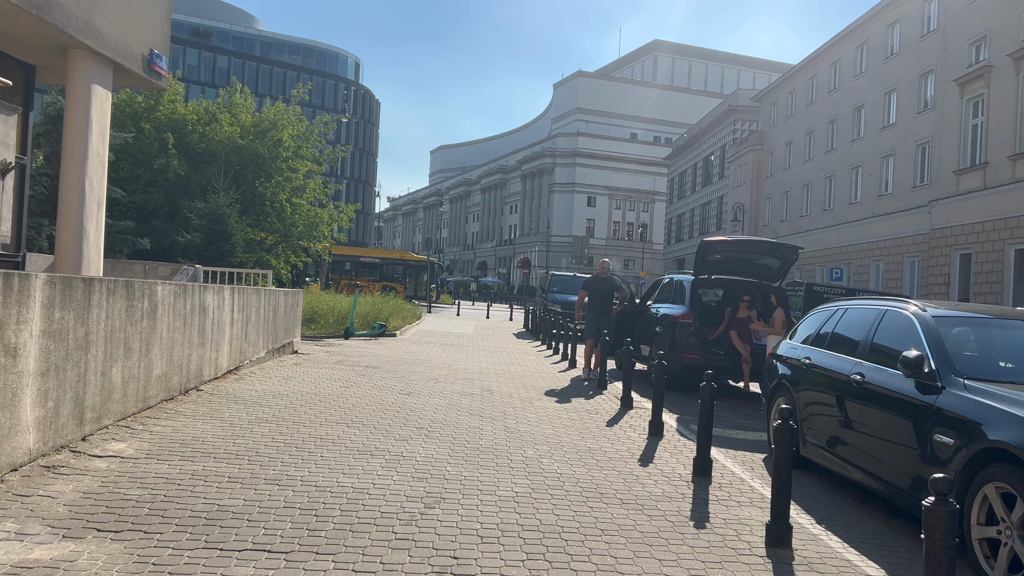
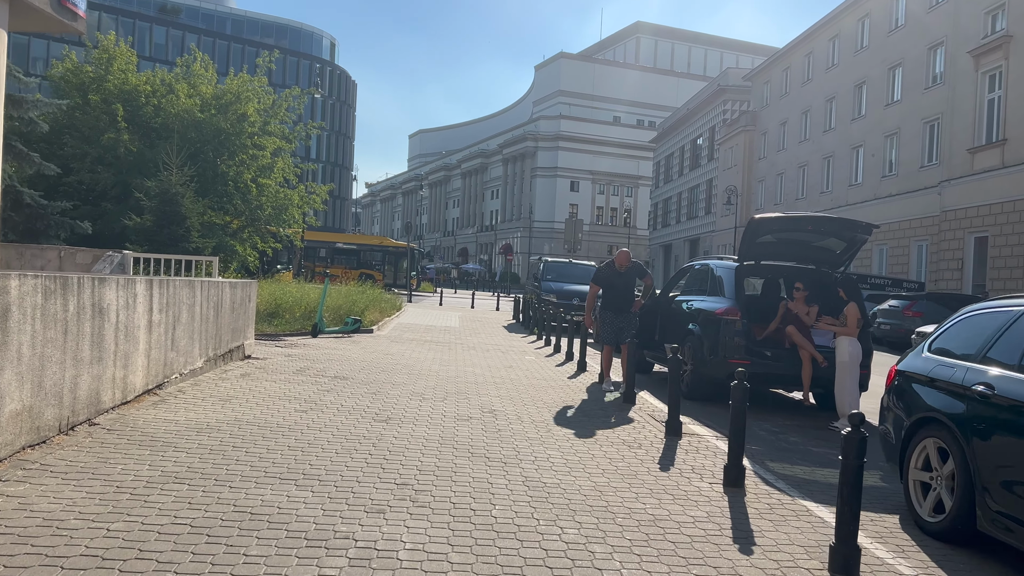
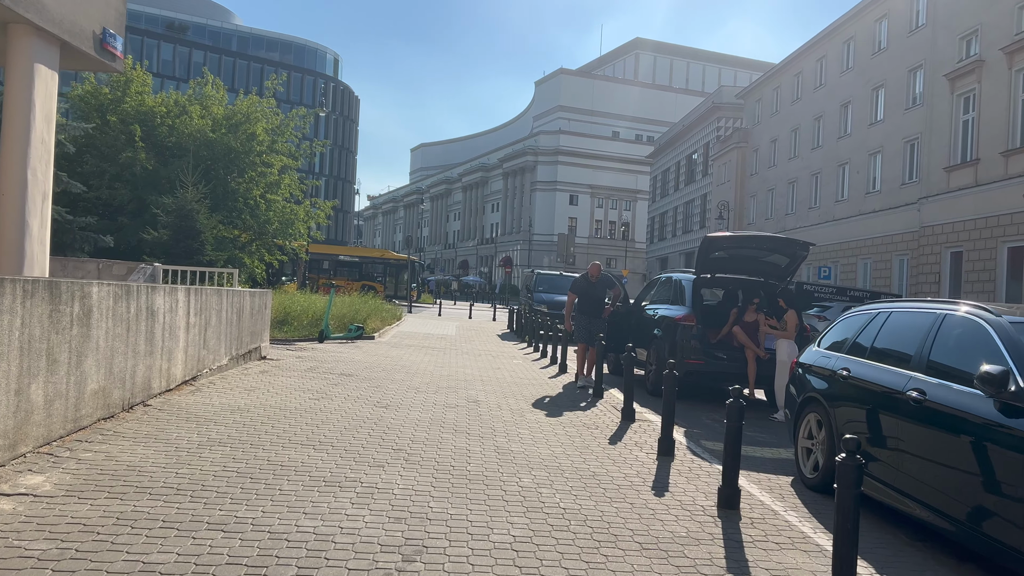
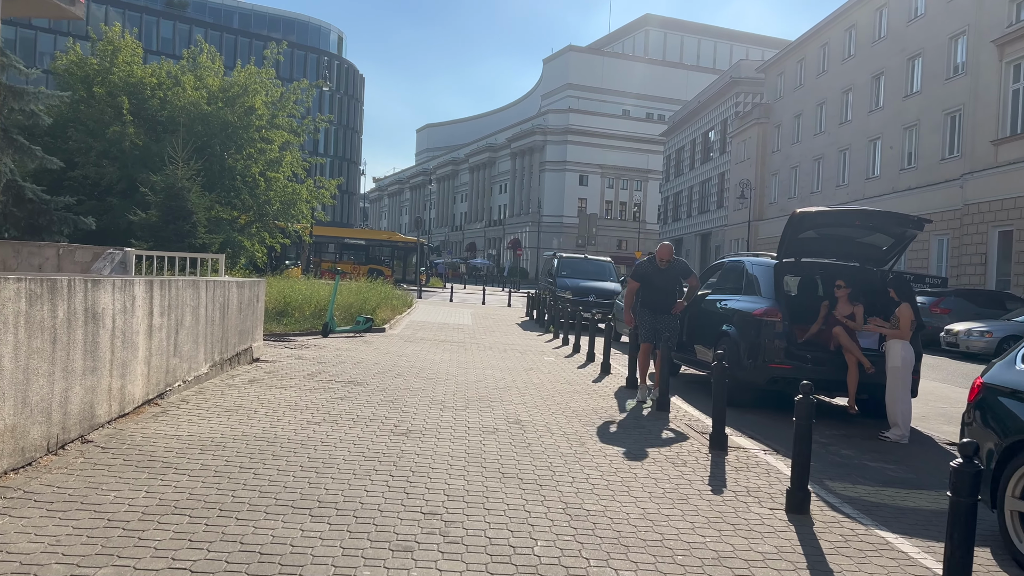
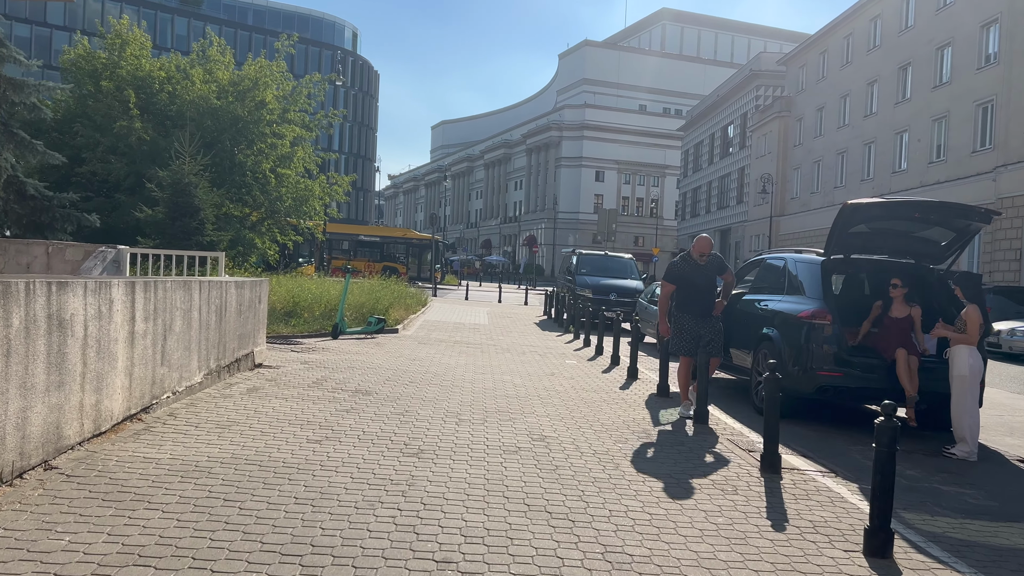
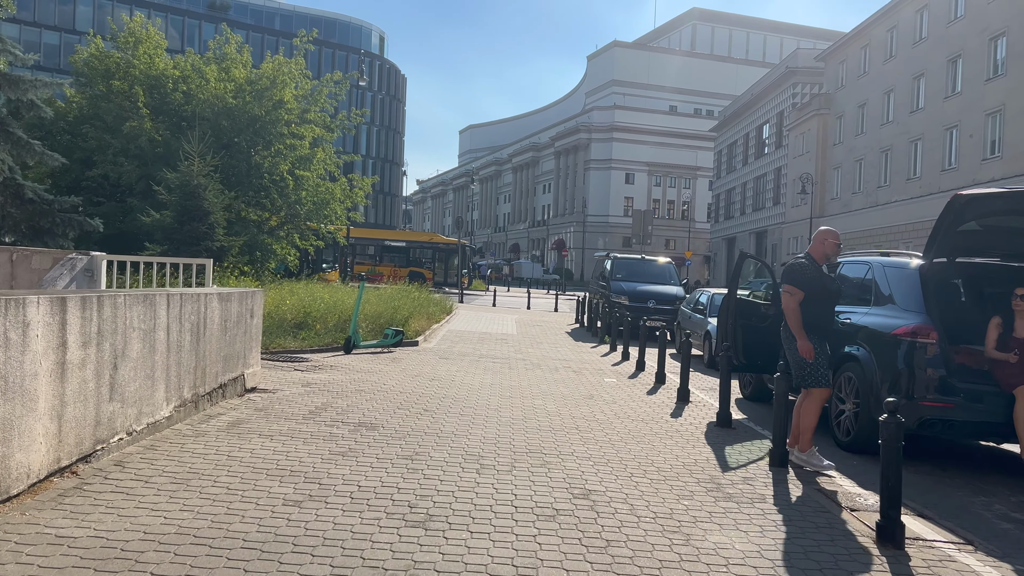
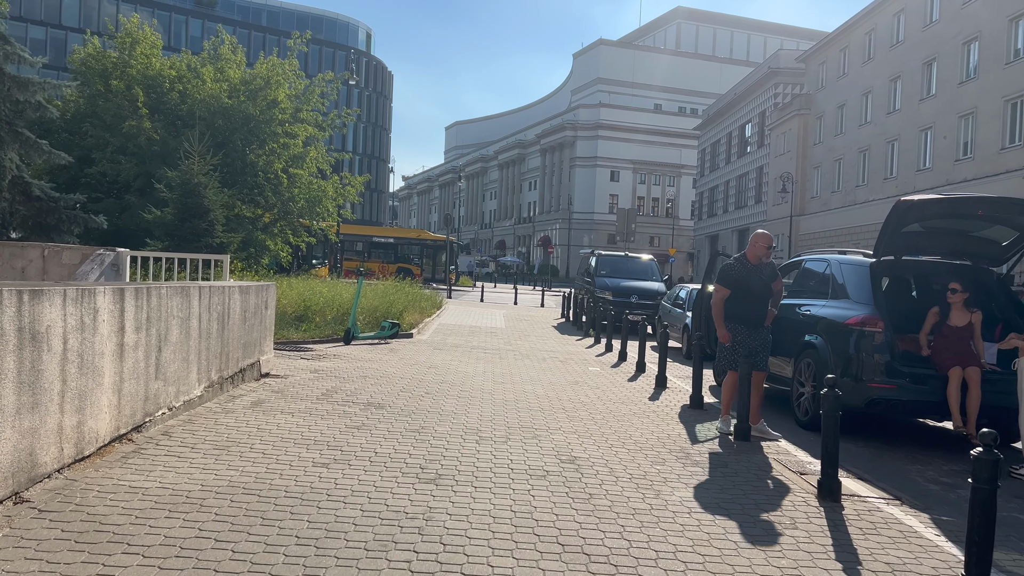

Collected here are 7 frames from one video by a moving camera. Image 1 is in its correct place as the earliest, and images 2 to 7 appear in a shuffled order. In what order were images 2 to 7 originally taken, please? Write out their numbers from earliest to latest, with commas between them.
3, 2, 4, 5, 7, 6
